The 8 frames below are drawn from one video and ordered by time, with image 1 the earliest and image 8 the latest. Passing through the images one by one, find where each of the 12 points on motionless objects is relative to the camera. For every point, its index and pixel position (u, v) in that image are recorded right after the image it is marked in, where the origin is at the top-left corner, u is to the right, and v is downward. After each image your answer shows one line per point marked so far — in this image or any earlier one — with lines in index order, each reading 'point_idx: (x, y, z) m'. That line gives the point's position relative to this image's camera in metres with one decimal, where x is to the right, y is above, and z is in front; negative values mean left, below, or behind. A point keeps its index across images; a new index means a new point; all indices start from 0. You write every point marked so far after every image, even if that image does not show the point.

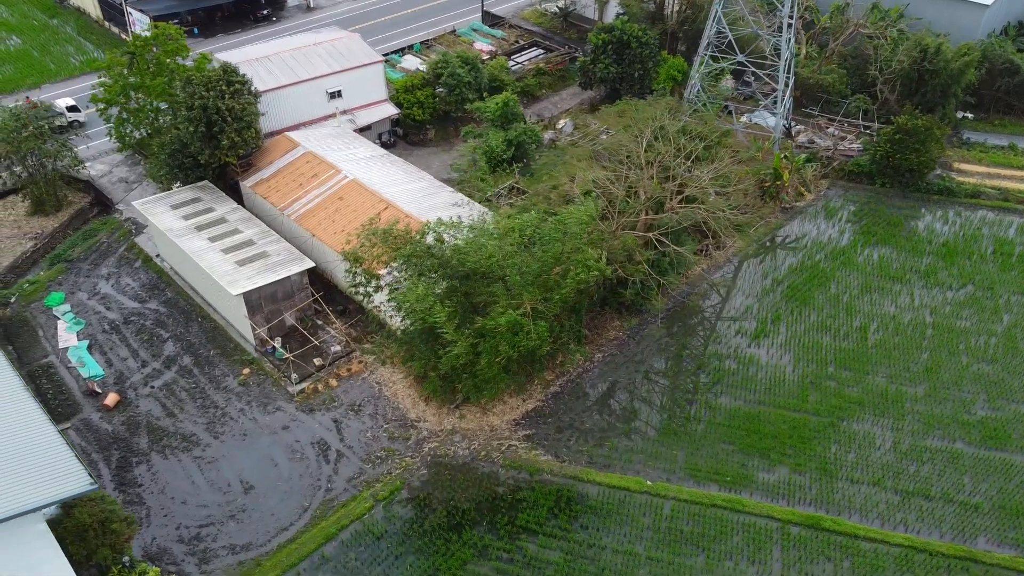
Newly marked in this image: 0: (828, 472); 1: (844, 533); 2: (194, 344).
0: (+6.1, -3.6, +15.7) m
1: (+6.0, -4.4, +14.5) m
2: (-7.2, -1.3, +18.4) m
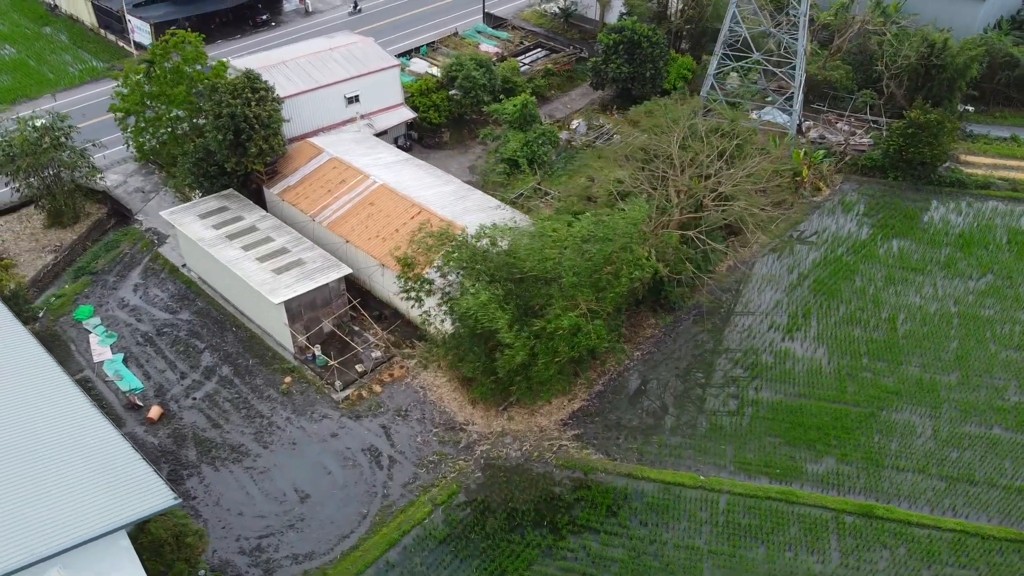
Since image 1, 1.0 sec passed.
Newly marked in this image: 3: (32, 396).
0: (+7.2, -3.4, +16.0) m
1: (+7.1, -4.2, +14.8) m
2: (-6.3, -1.5, +18.3) m
3: (-7.5, -1.6, +12.4) m
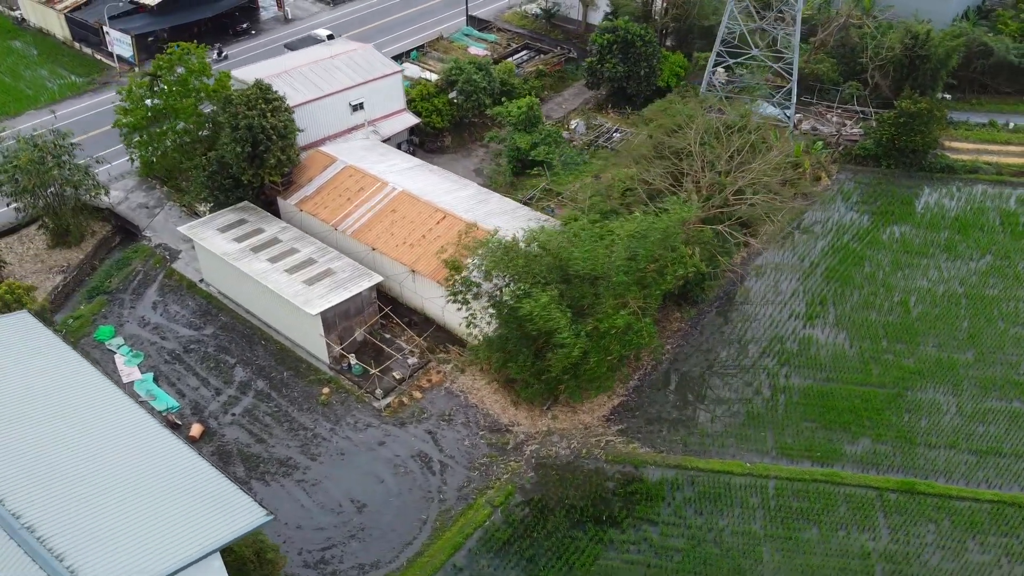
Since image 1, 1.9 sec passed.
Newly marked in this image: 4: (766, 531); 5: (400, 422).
0: (+8.2, -3.1, +16.7) m
1: (+8.1, -3.9, +15.4) m
2: (-5.5, -1.8, +18.1) m
3: (-6.3, -1.9, +12.2) m
4: (+4.7, -4.5, +14.9) m
5: (-2.4, -2.8, +16.9) m
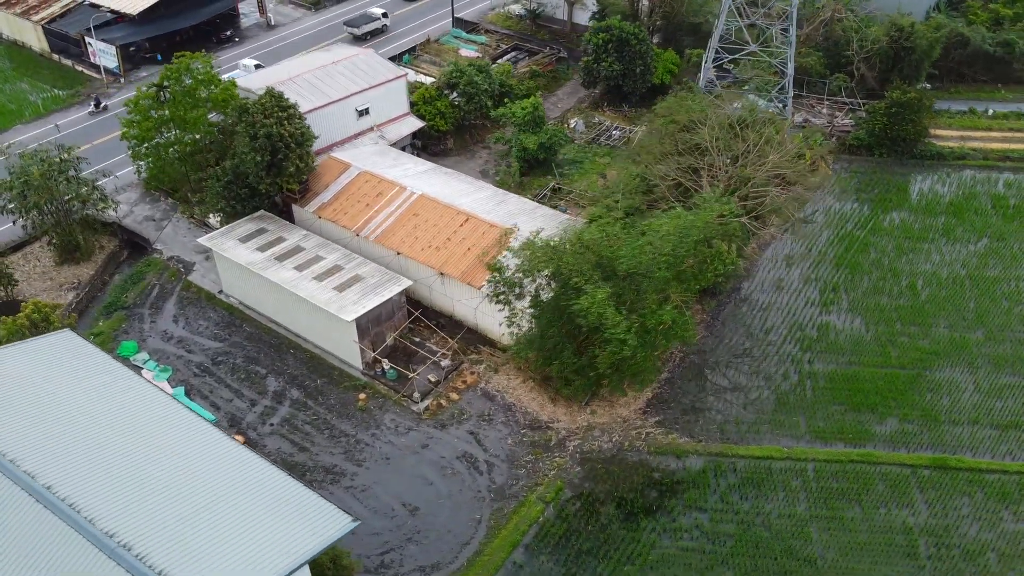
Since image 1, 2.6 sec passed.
0: (+9.0, -2.8, +17.3) m
1: (+9.1, -3.6, +16.1) m
2: (-4.8, -2.0, +18.1) m
3: (-5.3, -2.1, +12.1) m
4: (+5.7, -4.2, +15.3) m
5: (-1.5, -2.9, +17.0) m
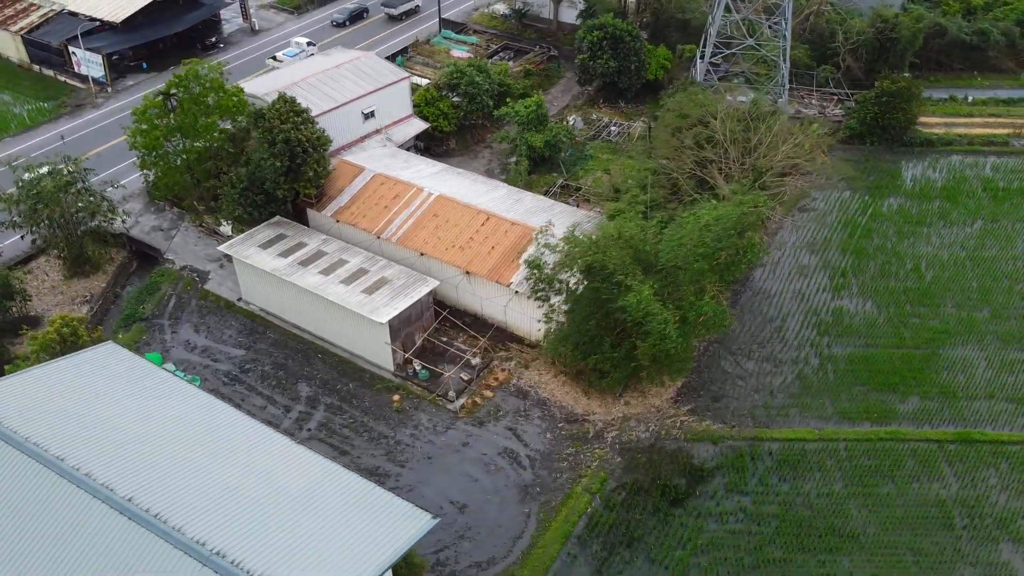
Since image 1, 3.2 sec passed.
0: (+9.7, -2.4, +18.0) m
1: (+9.9, -3.2, +16.7) m
2: (-4.1, -2.1, +18.0) m
3: (-4.3, -2.3, +12.1) m
4: (+6.6, -3.9, +15.8) m
5: (-0.7, -2.8, +17.1) m
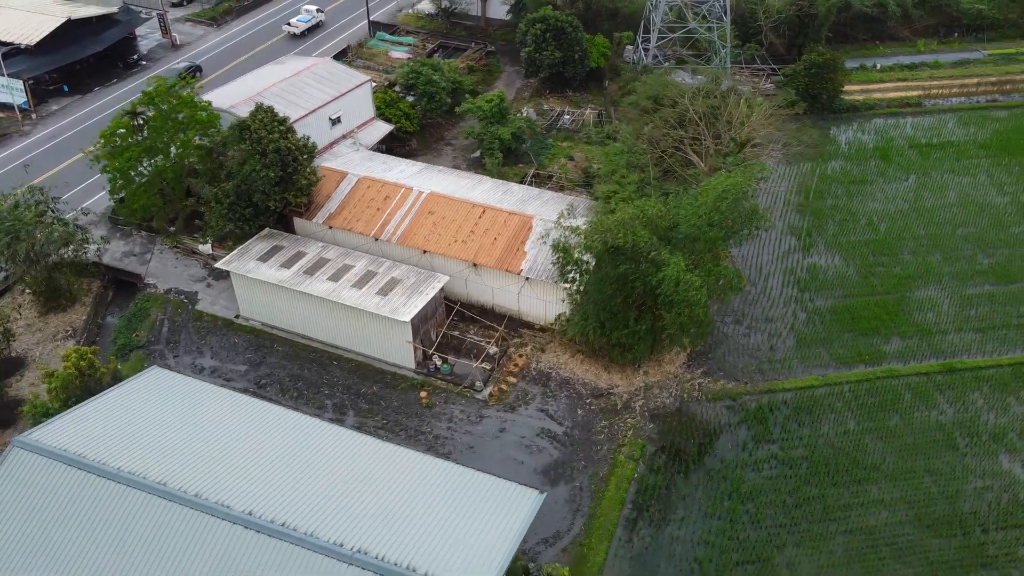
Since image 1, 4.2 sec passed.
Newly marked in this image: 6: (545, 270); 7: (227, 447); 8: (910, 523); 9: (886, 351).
0: (+10.1, -1.1, +19.7) m
1: (+10.5, -1.8, +18.5) m
2: (-3.6, -2.2, +18.0) m
3: (-2.9, -2.3, +12.1) m
4: (+7.4, -2.9, +17.2) m
5: (-0.1, -2.6, +17.5) m
6: (+0.8, +0.4, +18.5) m
7: (-4.1, -2.3, +11.7) m
8: (+7.5, -4.4, +15.2) m
9: (+8.9, -1.5, +19.2) m
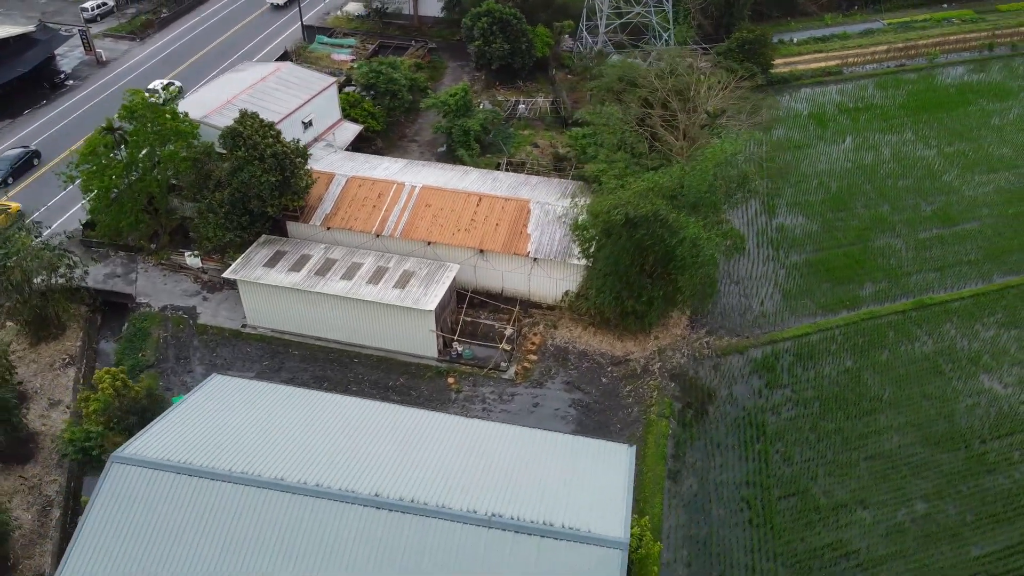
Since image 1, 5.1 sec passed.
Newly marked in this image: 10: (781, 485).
0: (+10.2, +0.3, +21.6) m
1: (+10.8, -0.4, +20.5) m
2: (-3.0, -2.1, +18.2) m
3: (-1.6, -2.1, +12.4) m
4: (+8.0, -1.8, +18.8) m
5: (+0.5, -2.2, +18.2) m
6: (+1.0, +0.9, +19.2) m
7: (-2.7, -2.2, +11.9) m
8: (+8.5, -3.2, +16.8) m
9: (+9.1, -0.2, +20.9) m
10: (+5.3, -3.9, +16.0) m
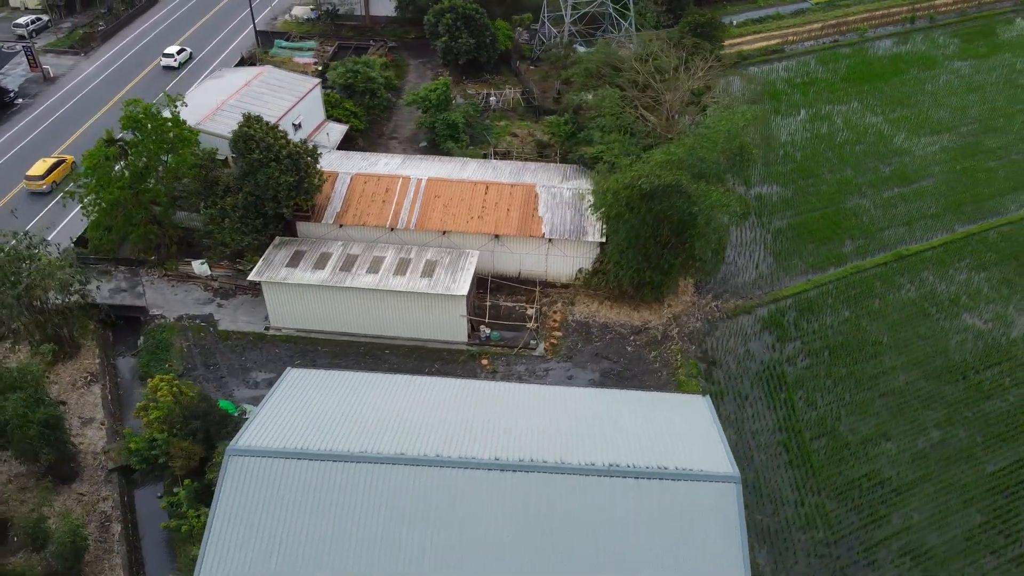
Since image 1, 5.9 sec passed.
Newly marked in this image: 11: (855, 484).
0: (+10.3, +1.6, +23.3) m
1: (+11.1, +0.9, +22.3) m
2: (-2.3, -1.8, +18.6) m
3: (-0.3, -1.8, +13.0) m
4: (+8.6, -0.7, +20.3) m
5: (+1.3, -1.6, +18.9) m
6: (+1.3, +1.5, +20.0) m
7: (-1.3, -2.0, +12.3) m
8: (+9.4, -2.1, +18.4) m
9: (+9.3, +1.0, +22.5) m
10: (+6.4, -3.0, +17.3) m
11: (+6.8, -3.9, +16.0) m
